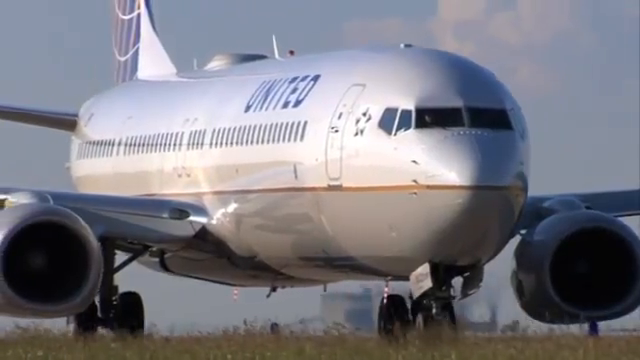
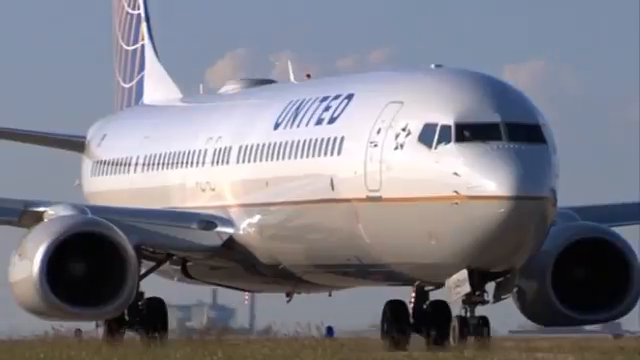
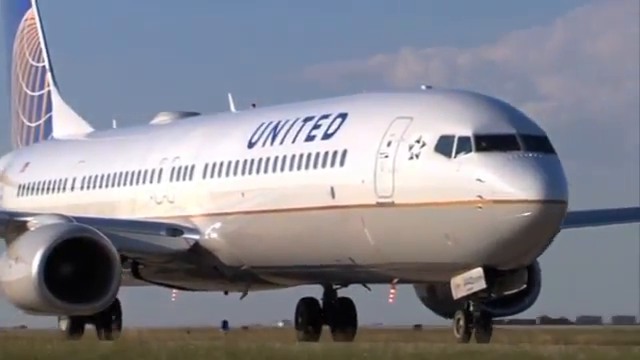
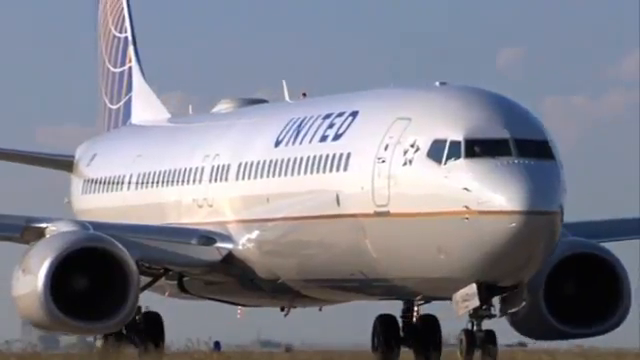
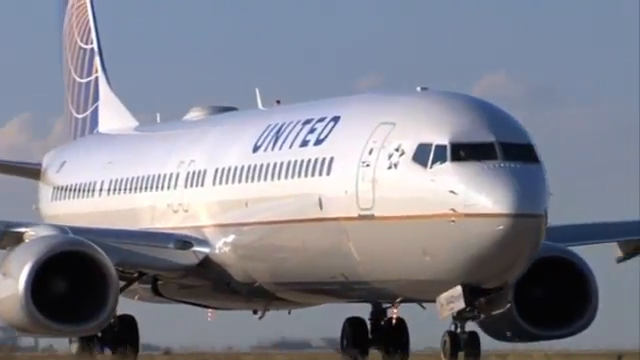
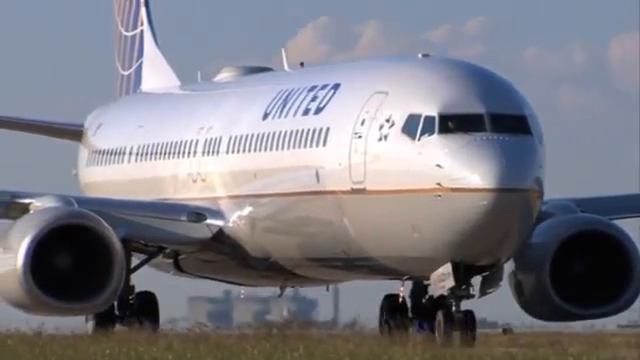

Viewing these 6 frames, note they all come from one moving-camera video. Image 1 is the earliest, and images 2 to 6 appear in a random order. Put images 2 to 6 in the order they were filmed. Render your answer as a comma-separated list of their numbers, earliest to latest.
6, 2, 4, 5, 3
